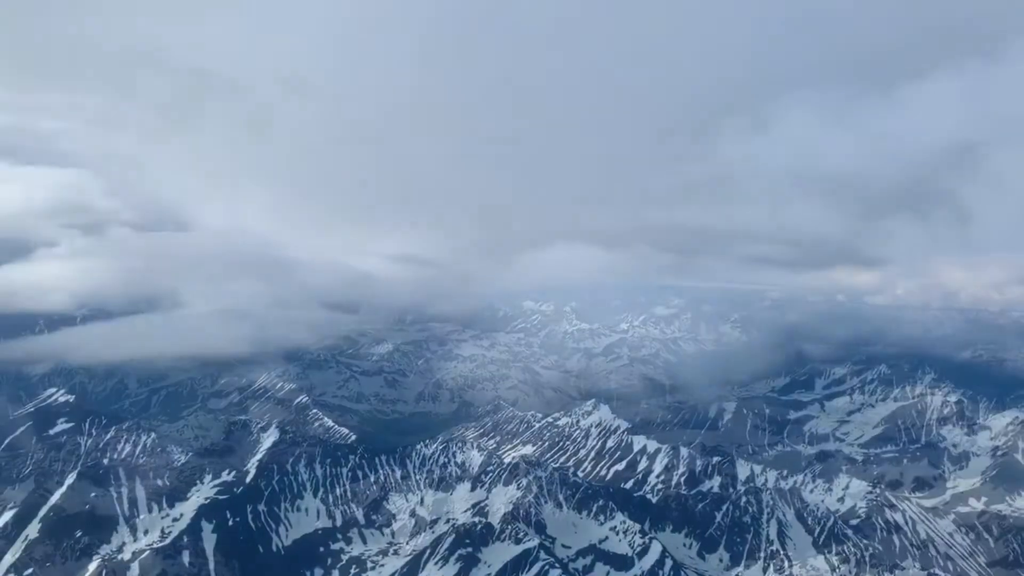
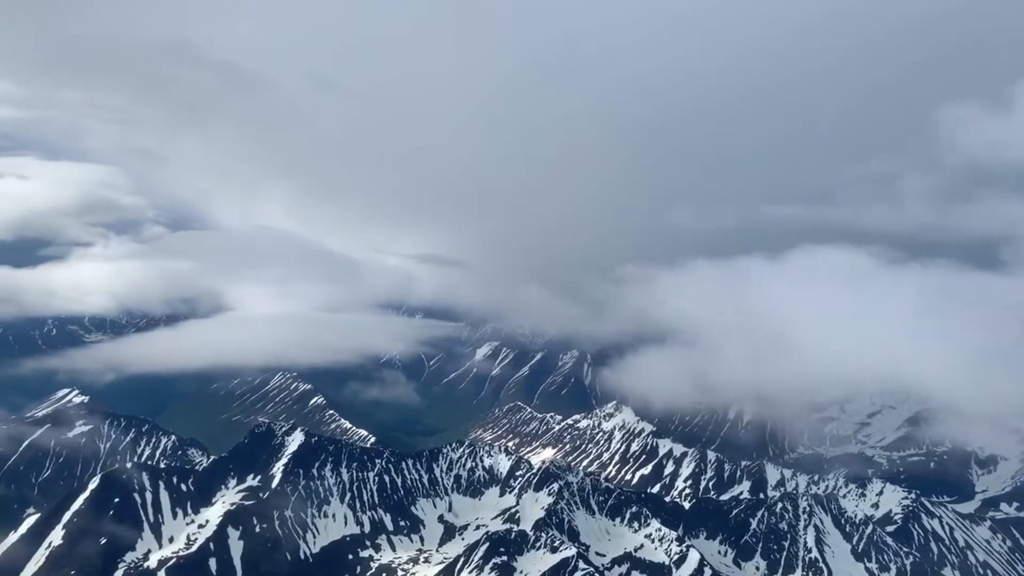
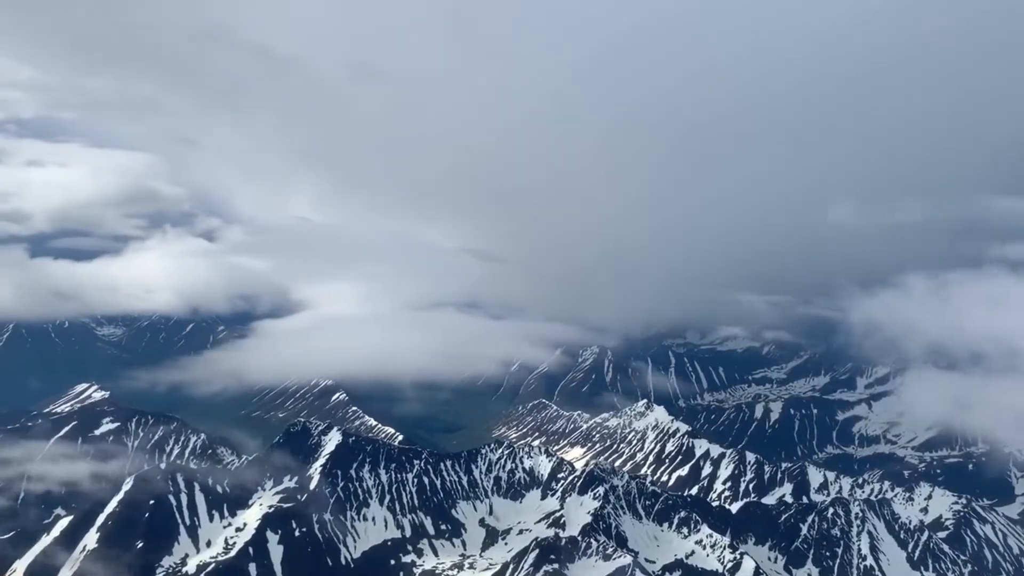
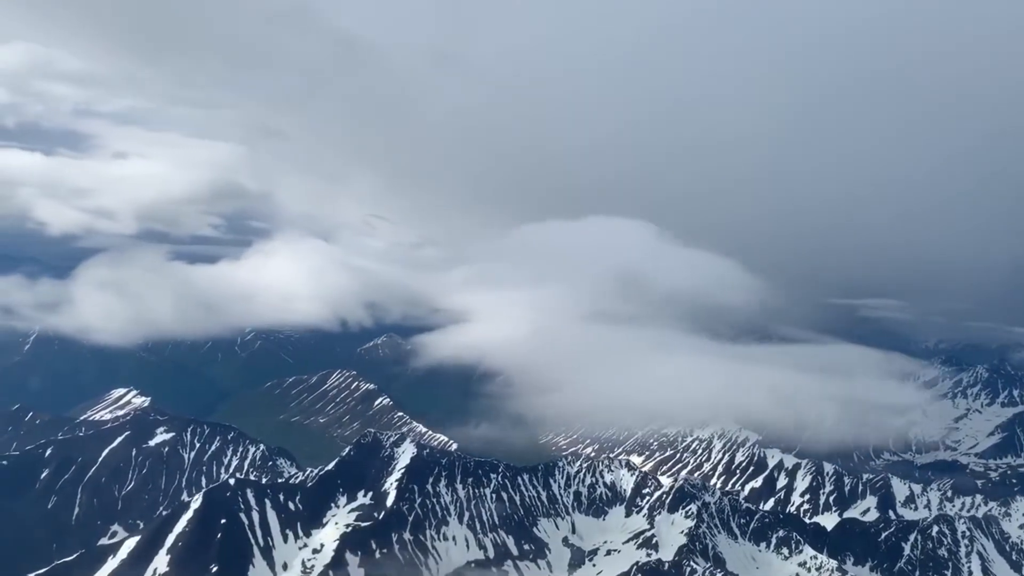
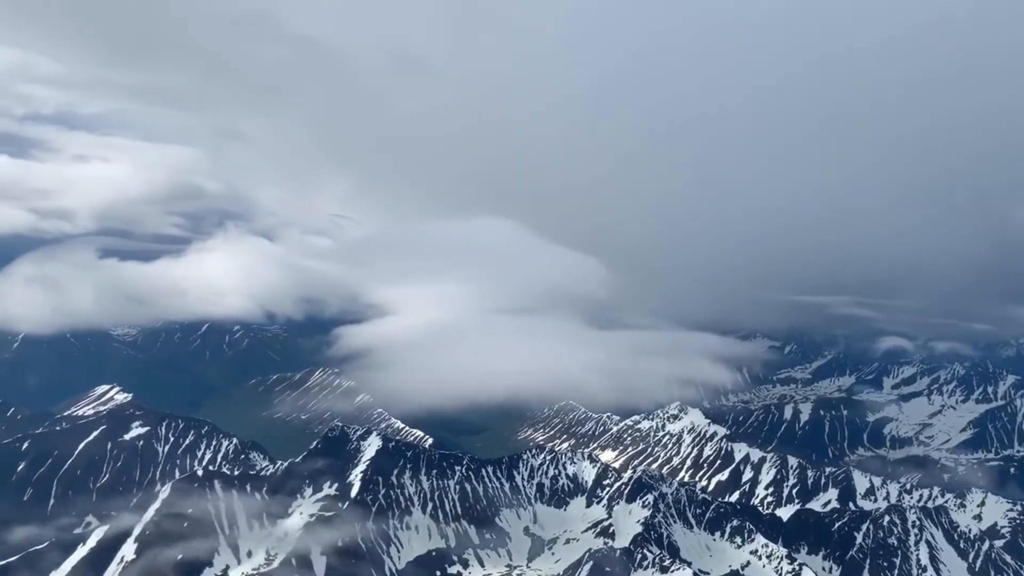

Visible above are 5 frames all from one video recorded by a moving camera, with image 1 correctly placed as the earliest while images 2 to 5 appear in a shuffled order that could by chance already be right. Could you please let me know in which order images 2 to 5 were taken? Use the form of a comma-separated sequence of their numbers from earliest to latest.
2, 3, 5, 4
